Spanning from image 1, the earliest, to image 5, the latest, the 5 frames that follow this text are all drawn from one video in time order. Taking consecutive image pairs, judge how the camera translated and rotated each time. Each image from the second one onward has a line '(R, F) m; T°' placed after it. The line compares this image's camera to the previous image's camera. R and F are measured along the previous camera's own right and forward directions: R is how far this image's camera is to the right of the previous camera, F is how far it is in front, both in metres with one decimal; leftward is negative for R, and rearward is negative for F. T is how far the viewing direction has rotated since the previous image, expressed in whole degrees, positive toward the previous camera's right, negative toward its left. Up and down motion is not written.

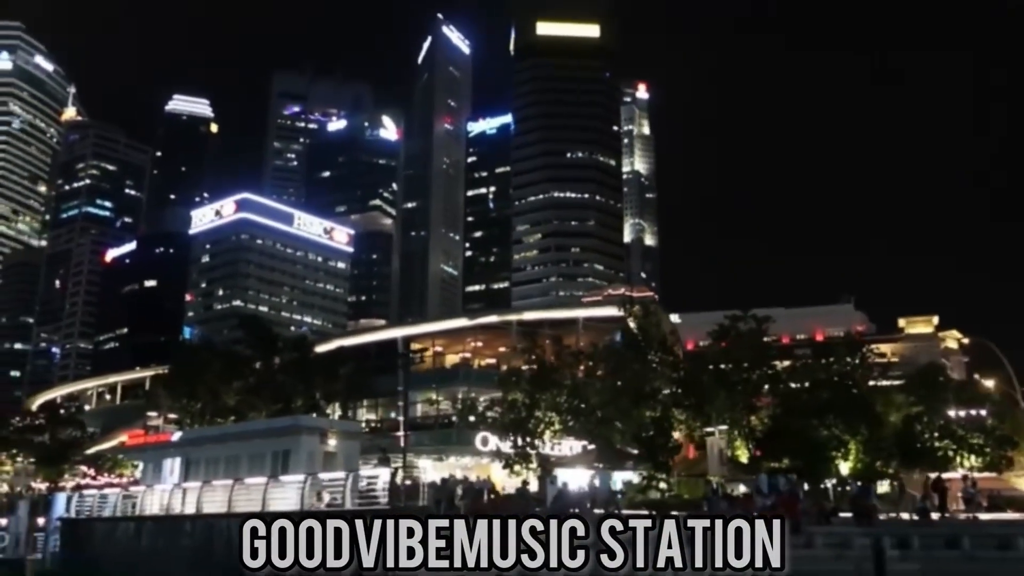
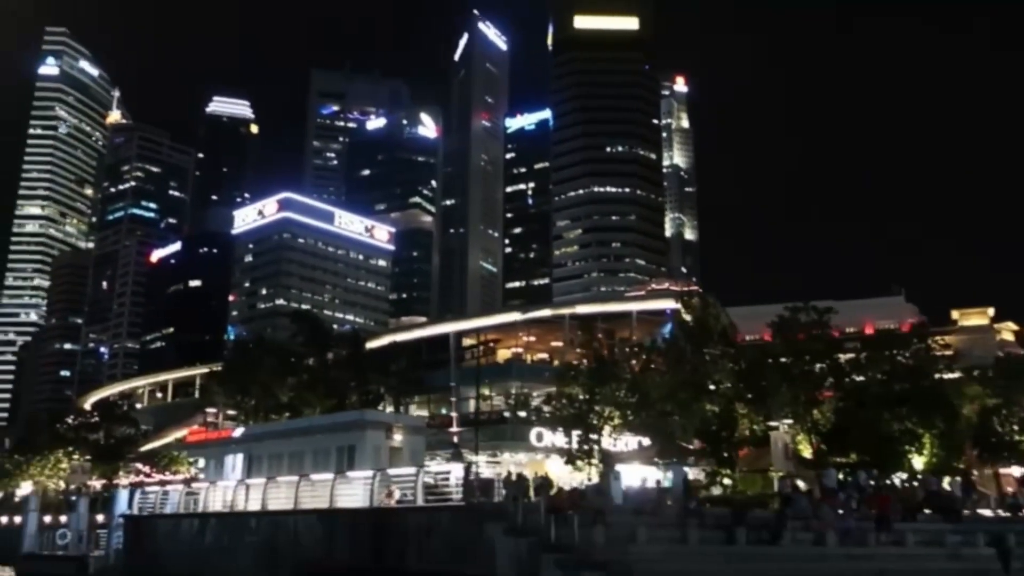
(-1.1, +0.9) m; -2°
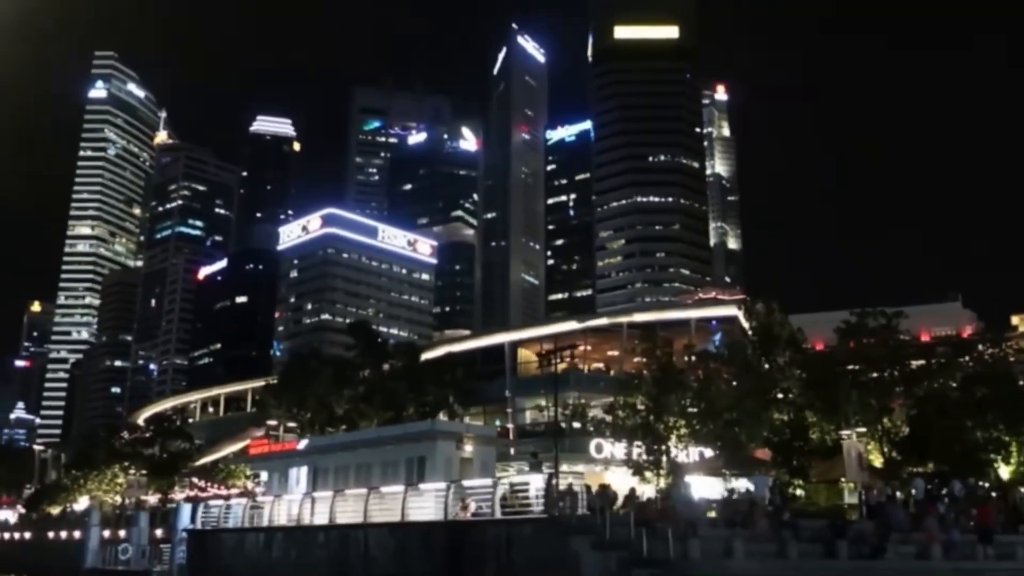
(-1.1, +1.0) m; -2°
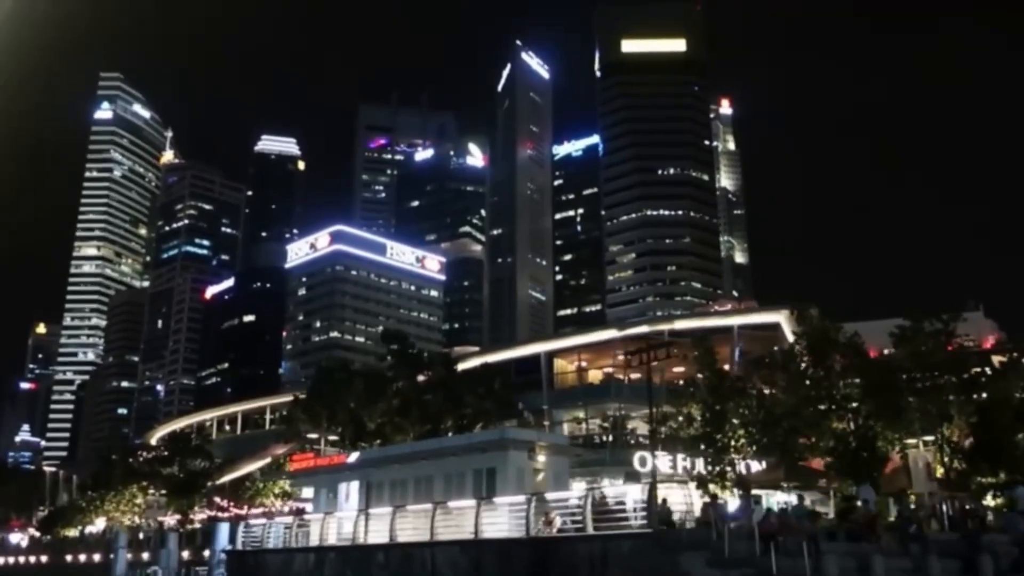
(-2.3, +2.4) m; 0°
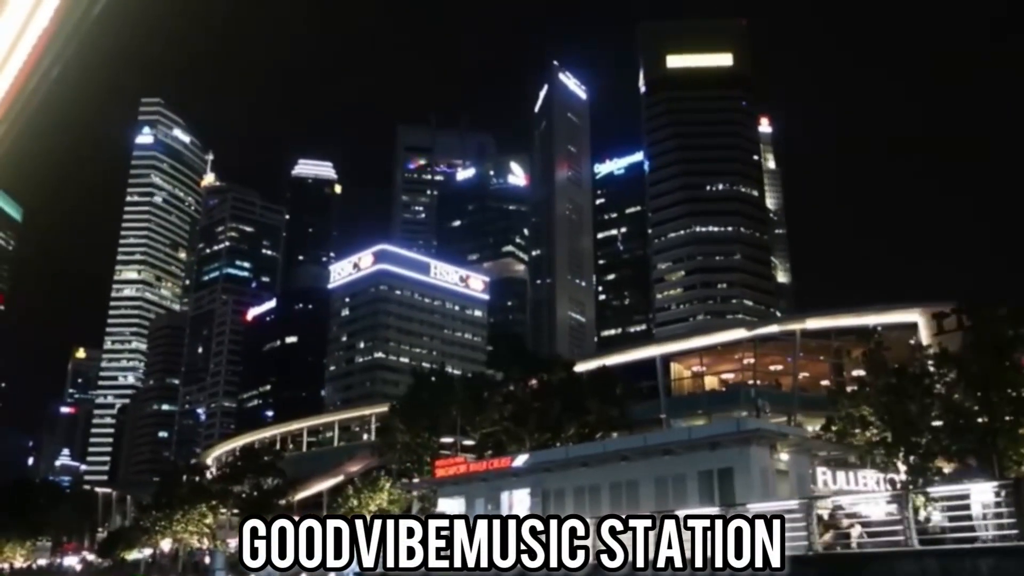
(-5.3, +5.6) m; -2°
